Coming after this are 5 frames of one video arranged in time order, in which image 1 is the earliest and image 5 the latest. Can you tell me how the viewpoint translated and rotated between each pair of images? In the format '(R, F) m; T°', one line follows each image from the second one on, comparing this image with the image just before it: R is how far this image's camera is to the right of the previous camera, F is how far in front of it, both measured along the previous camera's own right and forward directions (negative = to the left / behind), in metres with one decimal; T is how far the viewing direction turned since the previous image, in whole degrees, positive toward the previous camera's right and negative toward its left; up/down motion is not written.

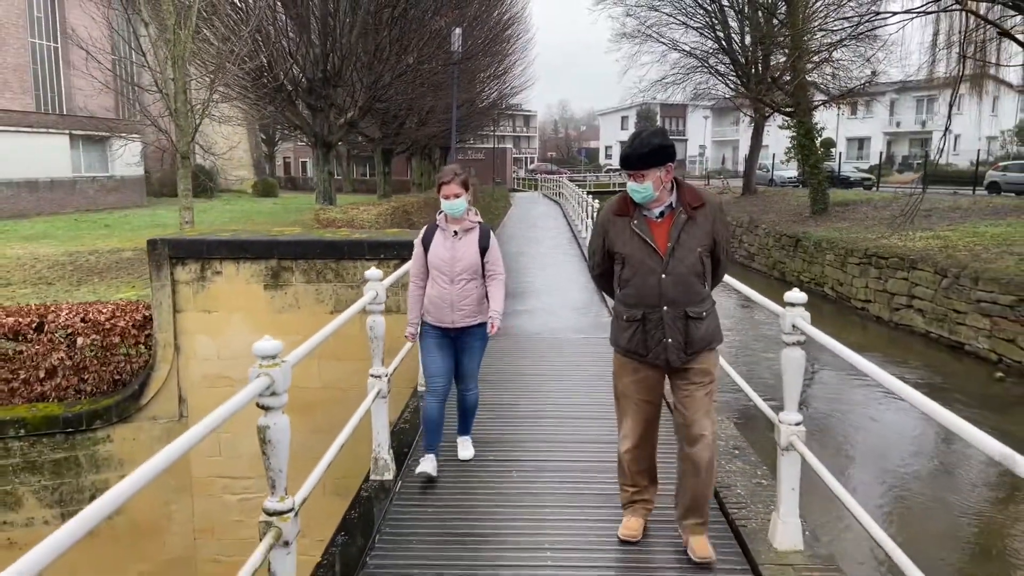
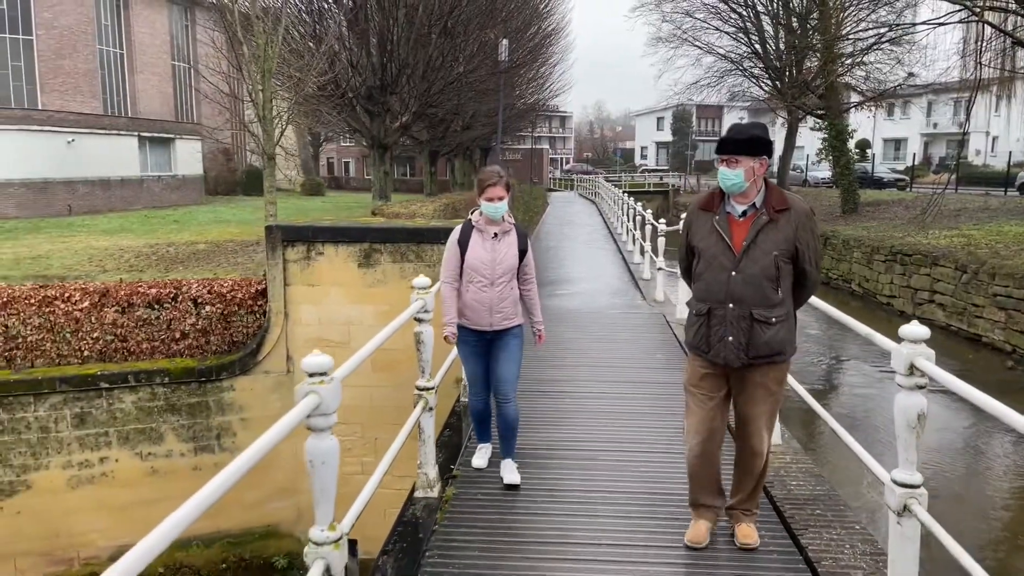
(-0.1, -1.1) m; -3°
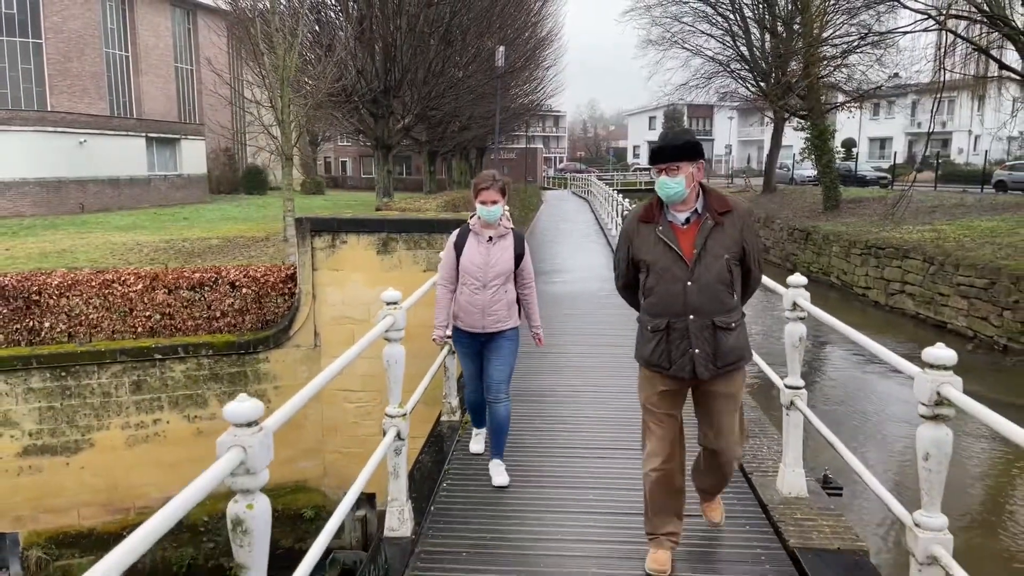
(-0.1, -0.9) m; 0°
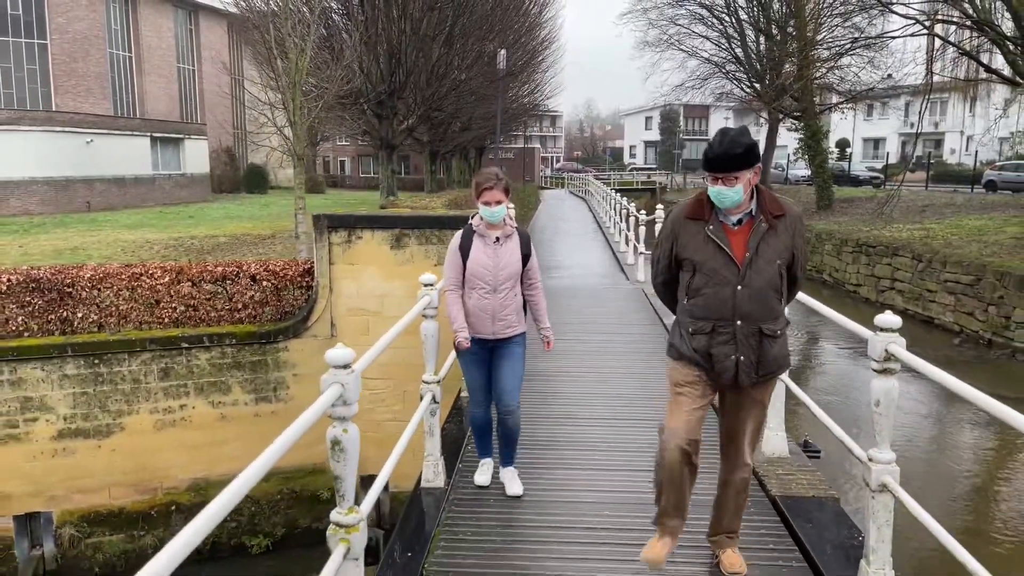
(-0.1, -0.4) m; 0°
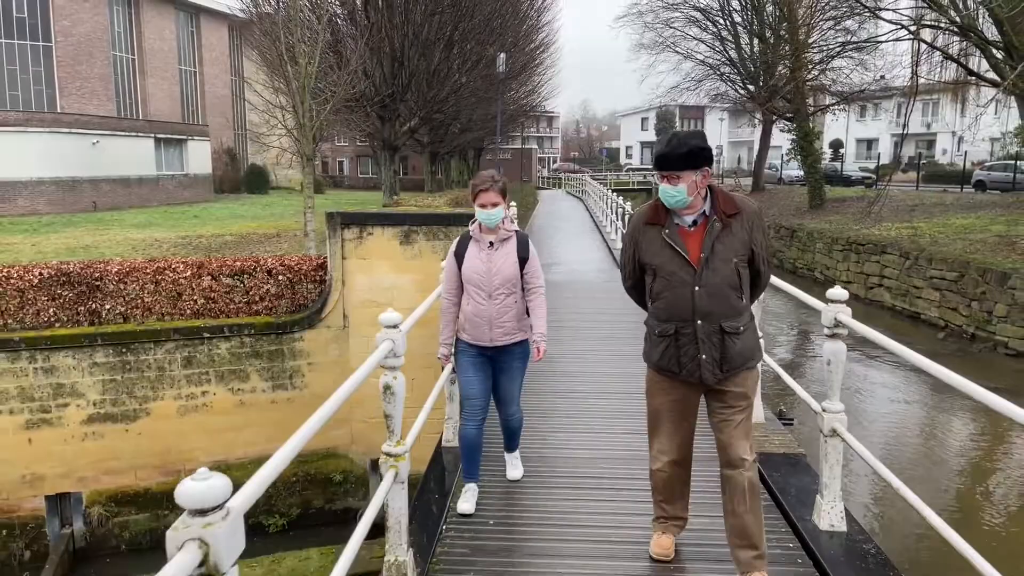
(-0.1, -0.5) m; 0°
